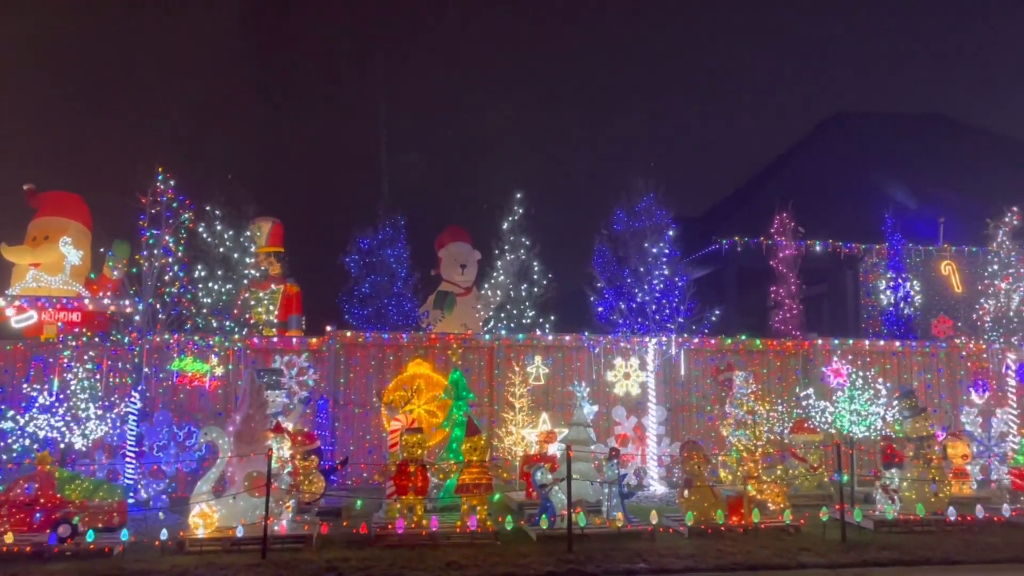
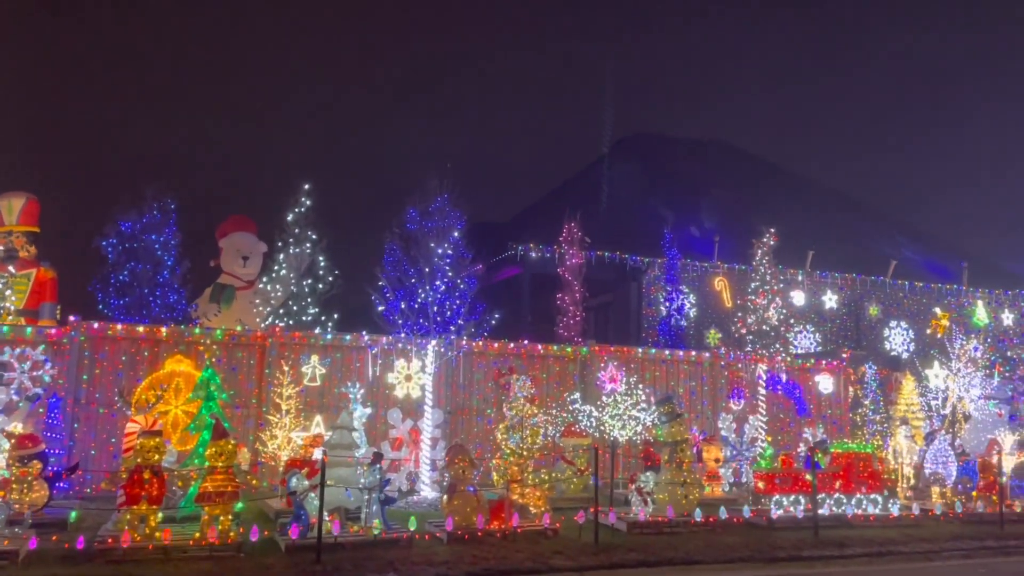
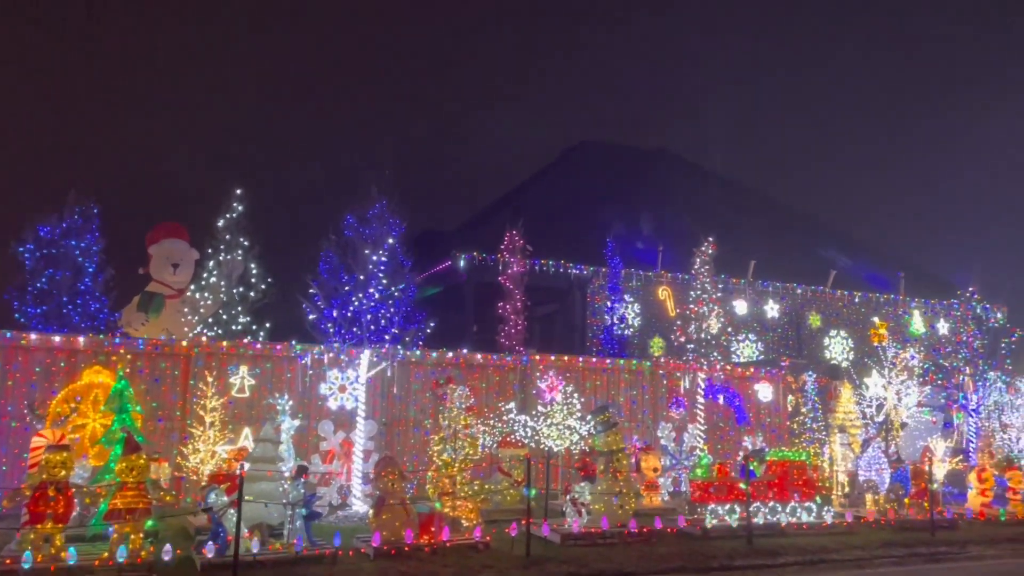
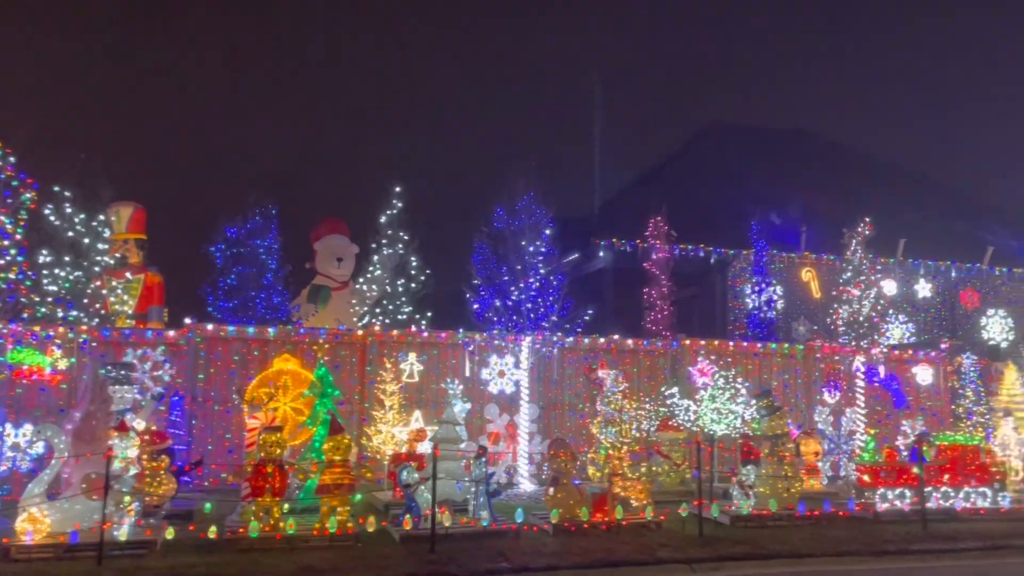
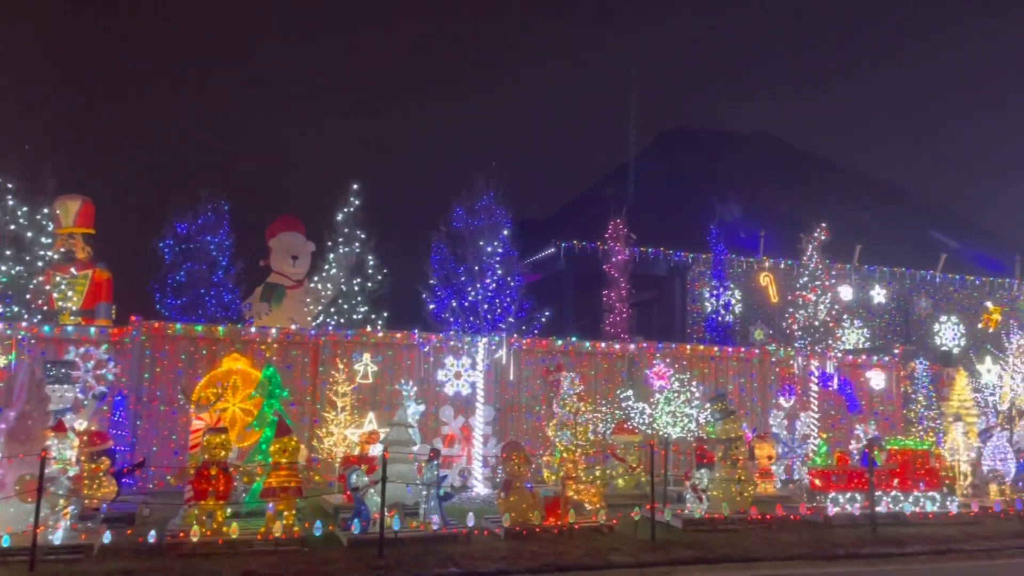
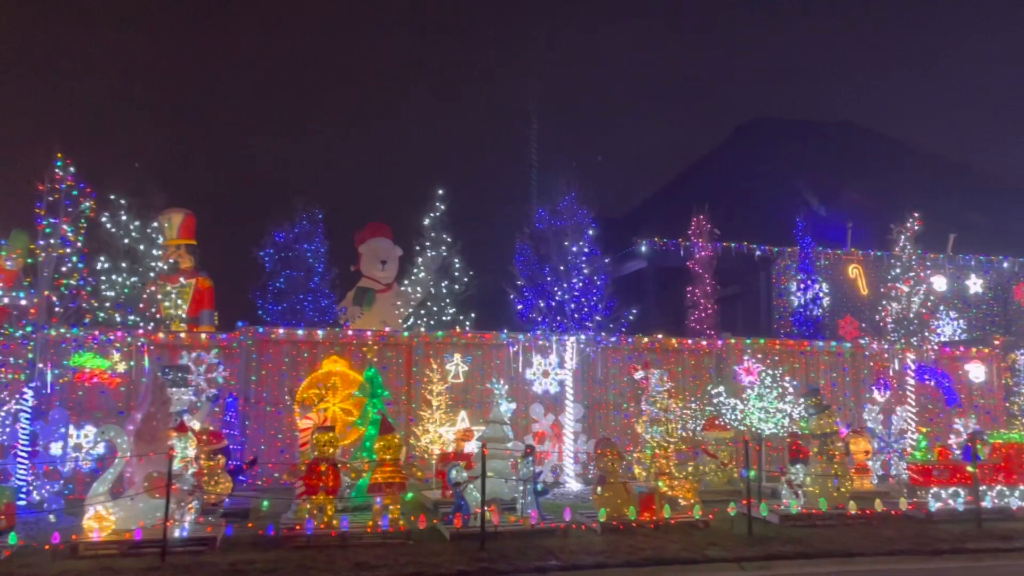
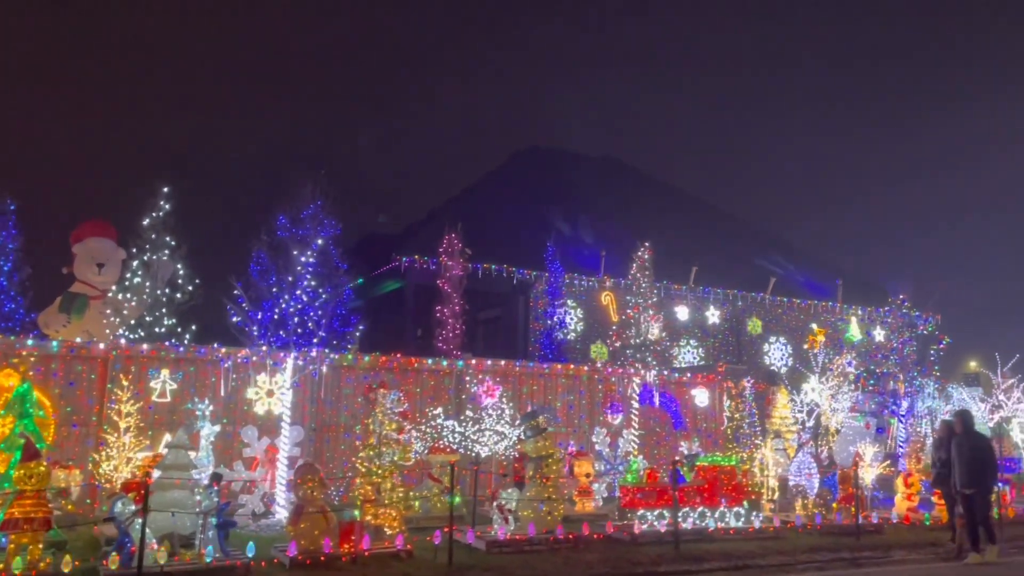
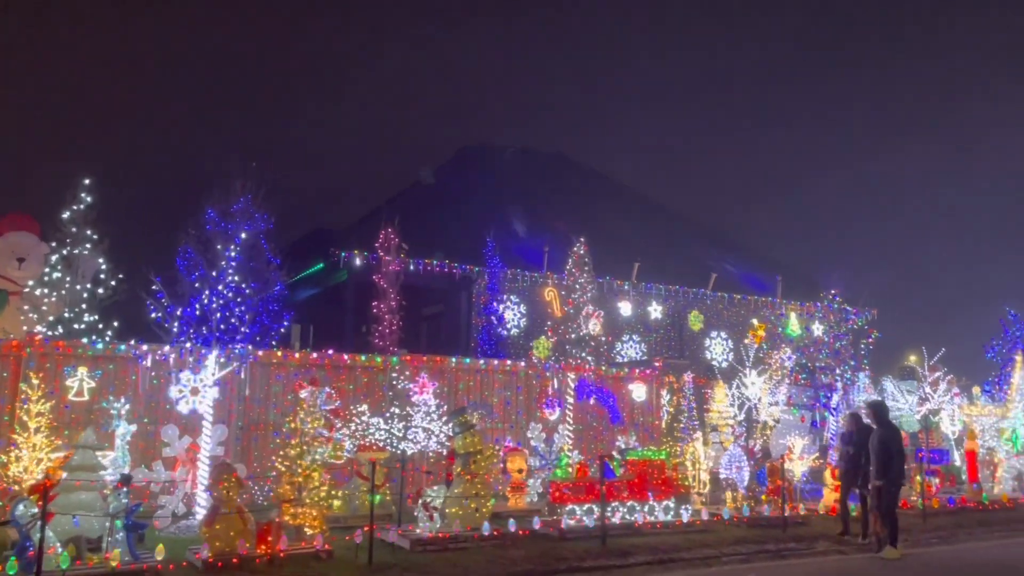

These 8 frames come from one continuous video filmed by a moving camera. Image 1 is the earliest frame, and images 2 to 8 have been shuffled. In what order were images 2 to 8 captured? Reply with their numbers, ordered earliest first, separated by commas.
6, 4, 5, 2, 3, 7, 8
